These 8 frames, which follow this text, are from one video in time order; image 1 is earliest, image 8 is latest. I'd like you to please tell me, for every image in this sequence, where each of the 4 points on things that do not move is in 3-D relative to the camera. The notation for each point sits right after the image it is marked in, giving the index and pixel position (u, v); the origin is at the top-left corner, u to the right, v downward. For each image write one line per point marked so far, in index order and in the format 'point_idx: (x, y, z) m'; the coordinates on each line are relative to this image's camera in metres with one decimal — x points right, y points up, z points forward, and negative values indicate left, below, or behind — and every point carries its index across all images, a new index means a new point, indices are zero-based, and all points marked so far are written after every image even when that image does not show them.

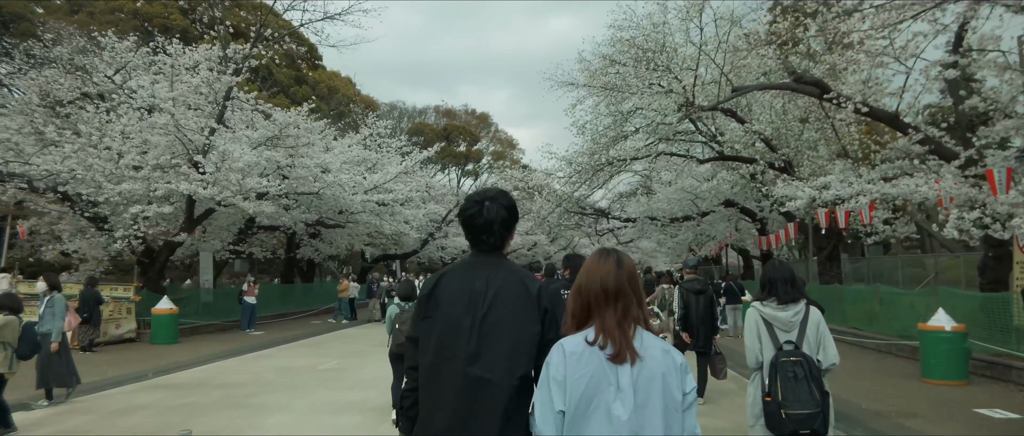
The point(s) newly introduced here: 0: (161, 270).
0: (-9.3, -1.4, +17.1) m
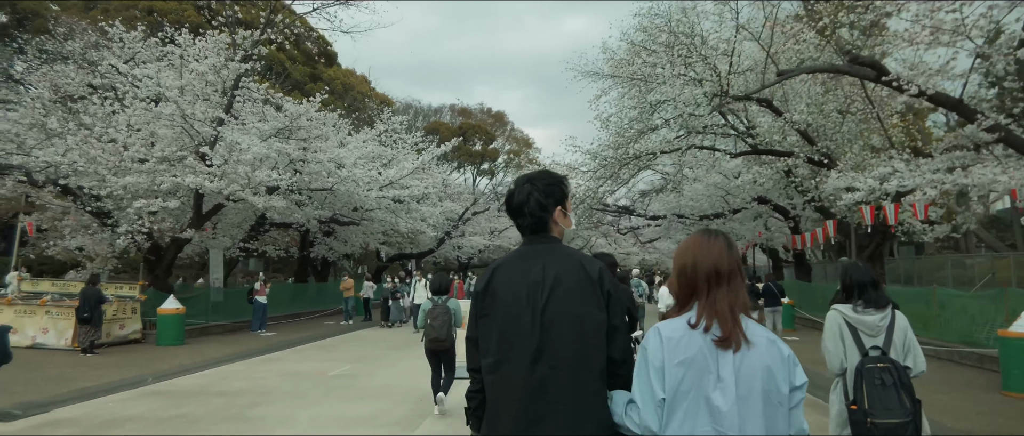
0: (-8.7, -1.3, +16.4) m
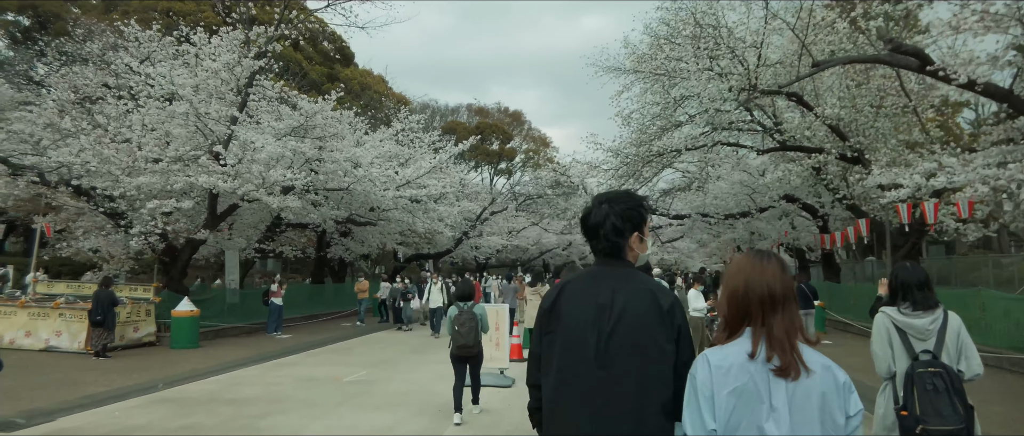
0: (-8.2, -1.3, +16.2) m
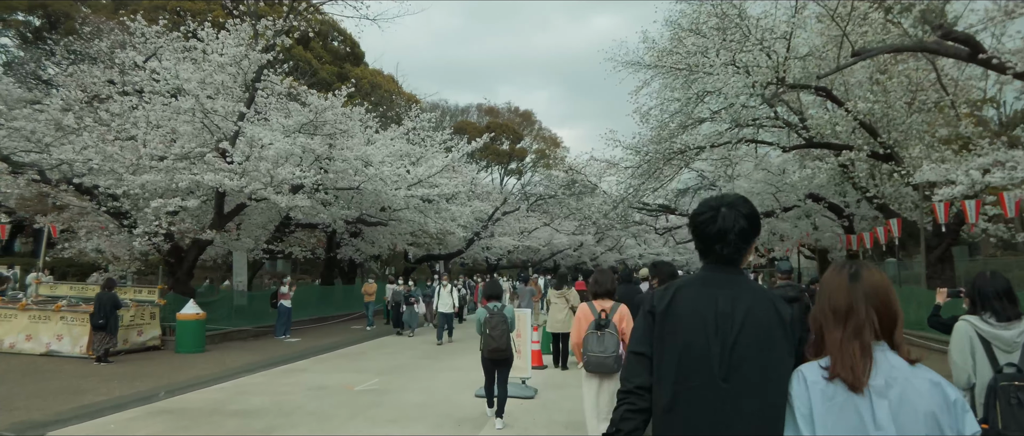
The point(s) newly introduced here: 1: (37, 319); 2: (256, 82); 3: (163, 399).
0: (-7.8, -1.3, +15.7) m
1: (-9.5, -2.0, +12.9) m
2: (-5.6, +3.0, +14.2) m
3: (-4.9, -2.5, +9.0) m
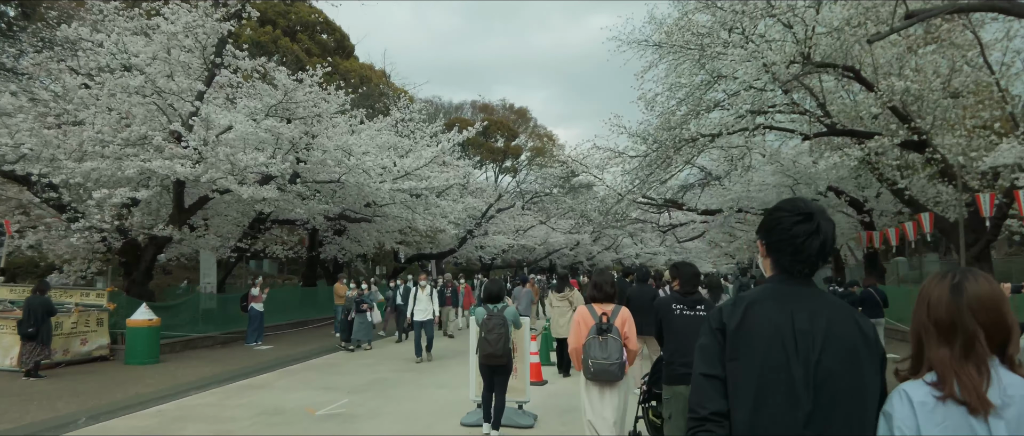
0: (-7.9, -1.2, +14.1) m
1: (-9.6, -1.9, +11.3) m
2: (-5.7, +3.1, +12.6) m
3: (-4.9, -2.4, +7.4) m
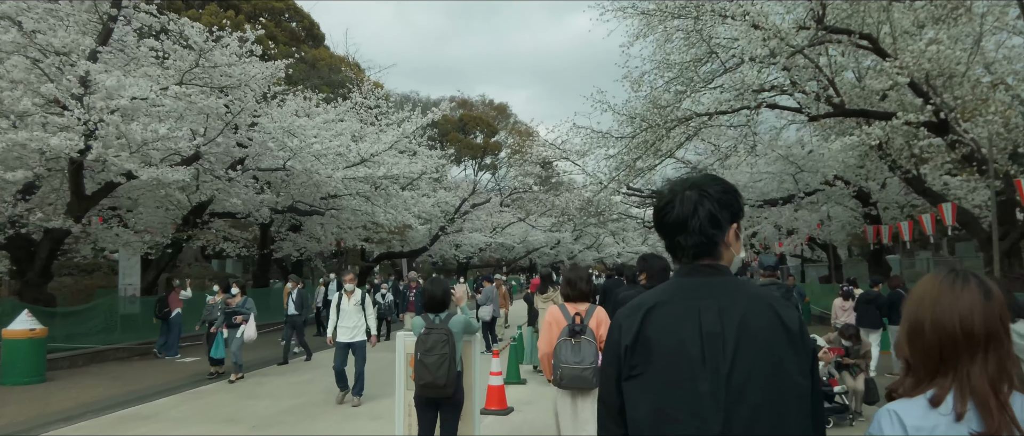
0: (-8.6, -1.0, +11.8) m
1: (-10.2, -1.7, +9.0) m
2: (-6.3, +3.3, +10.4) m
3: (-5.4, -2.2, +5.2) m
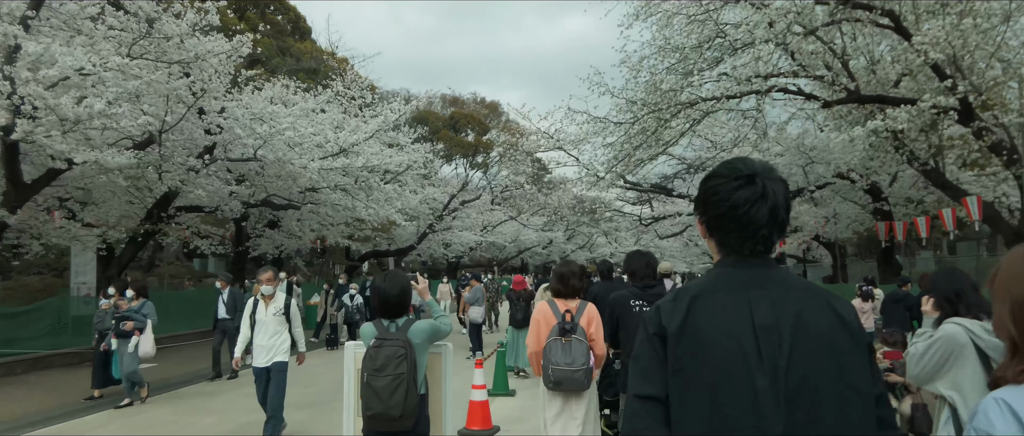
0: (-8.8, -0.8, +10.6) m
1: (-10.3, -1.5, +7.7) m
2: (-6.5, +3.4, +9.2) m
3: (-5.5, -2.0, +4.0) m
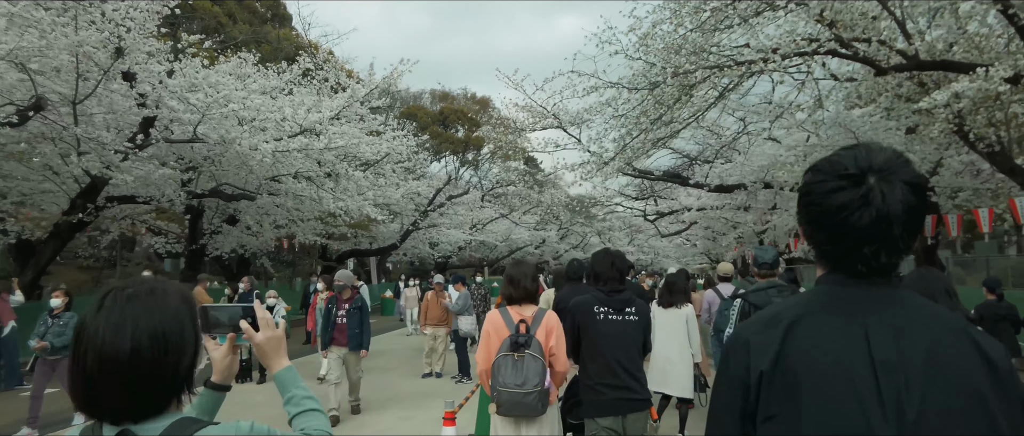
0: (-8.9, -0.6, +8.2) m
1: (-10.4, -1.4, +5.4) m
2: (-6.6, +3.6, +6.8) m
3: (-5.5, -1.9, +1.7) m
